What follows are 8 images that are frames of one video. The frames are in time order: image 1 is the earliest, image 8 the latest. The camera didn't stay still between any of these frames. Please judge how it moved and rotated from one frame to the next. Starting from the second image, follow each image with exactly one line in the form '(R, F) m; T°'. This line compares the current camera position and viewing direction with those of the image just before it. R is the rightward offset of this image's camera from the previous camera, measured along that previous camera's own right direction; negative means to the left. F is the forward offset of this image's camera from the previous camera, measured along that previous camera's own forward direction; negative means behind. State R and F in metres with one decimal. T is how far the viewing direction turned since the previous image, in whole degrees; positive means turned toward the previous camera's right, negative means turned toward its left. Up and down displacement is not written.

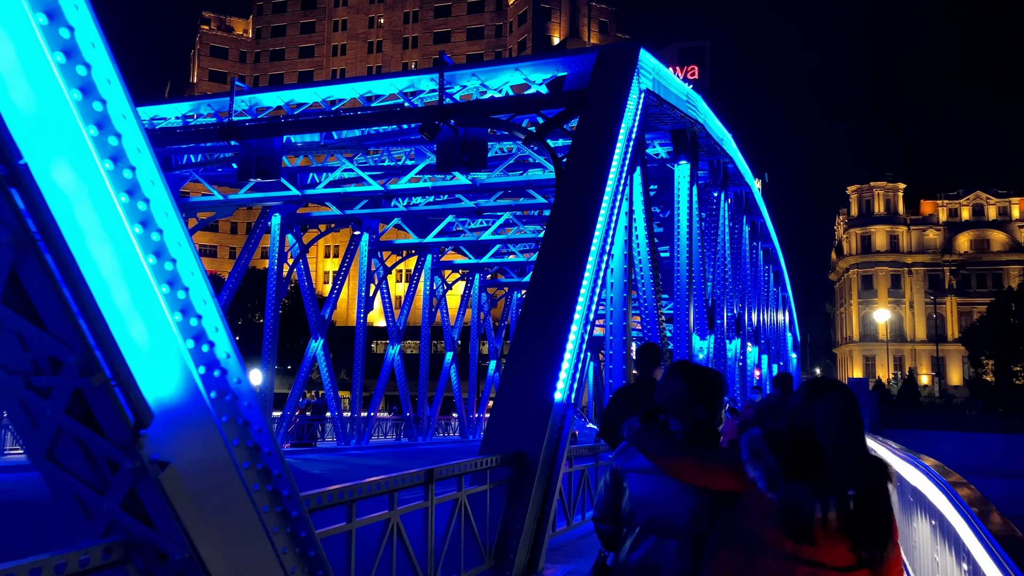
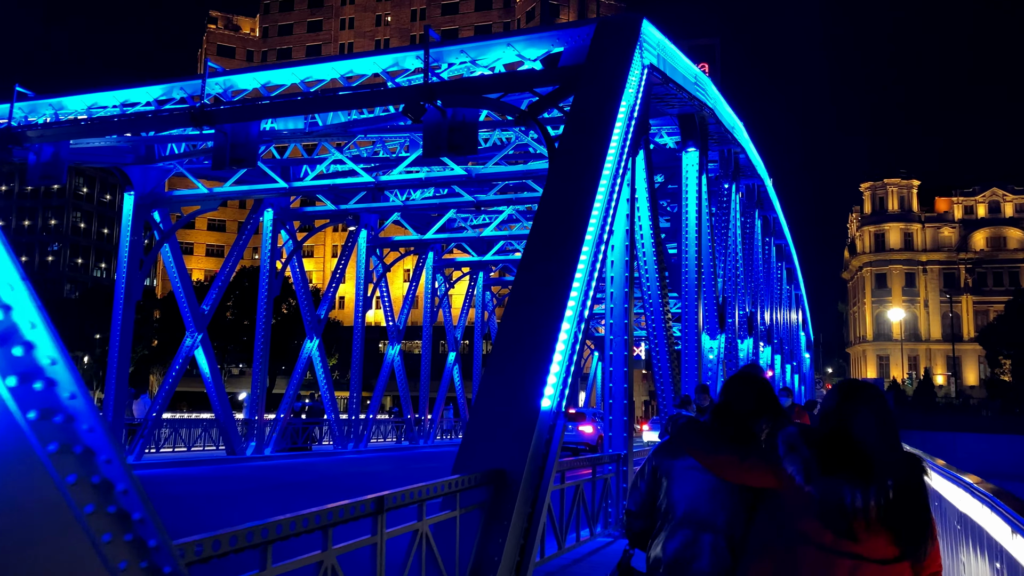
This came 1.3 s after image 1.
(+0.2, +1.0) m; -1°
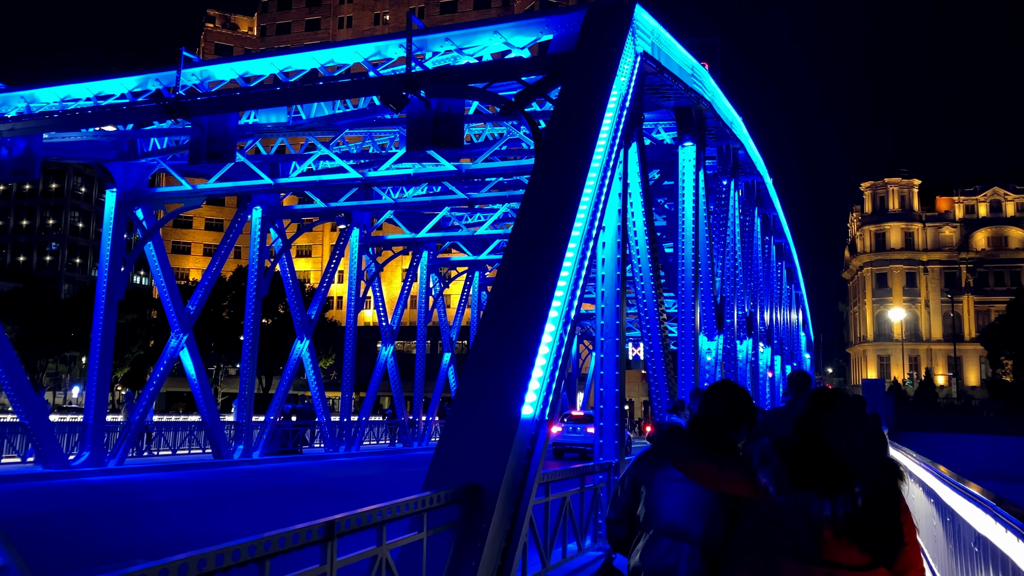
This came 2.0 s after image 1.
(+0.2, +0.5) m; 0°
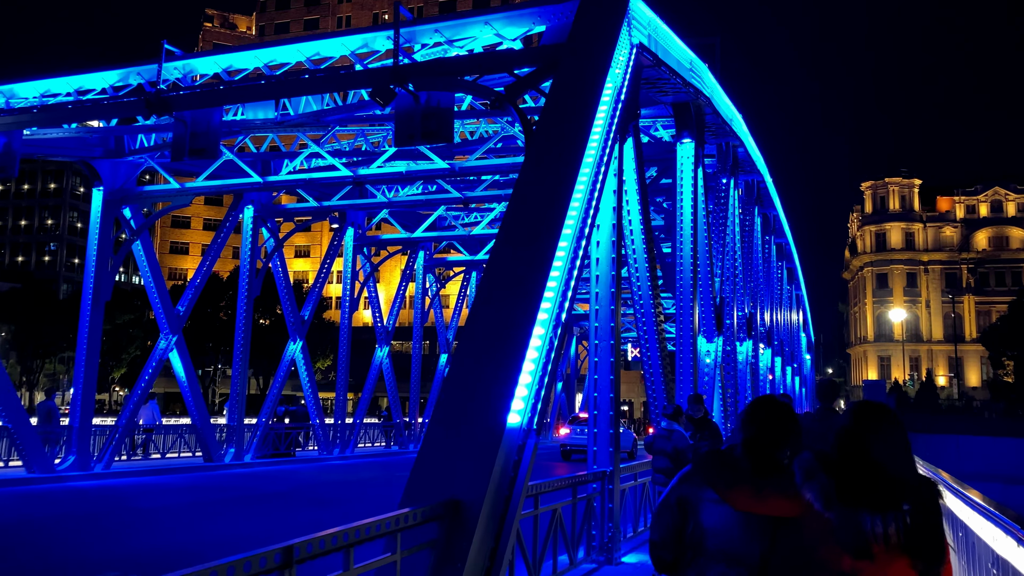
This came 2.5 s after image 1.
(+0.1, +0.4) m; 0°
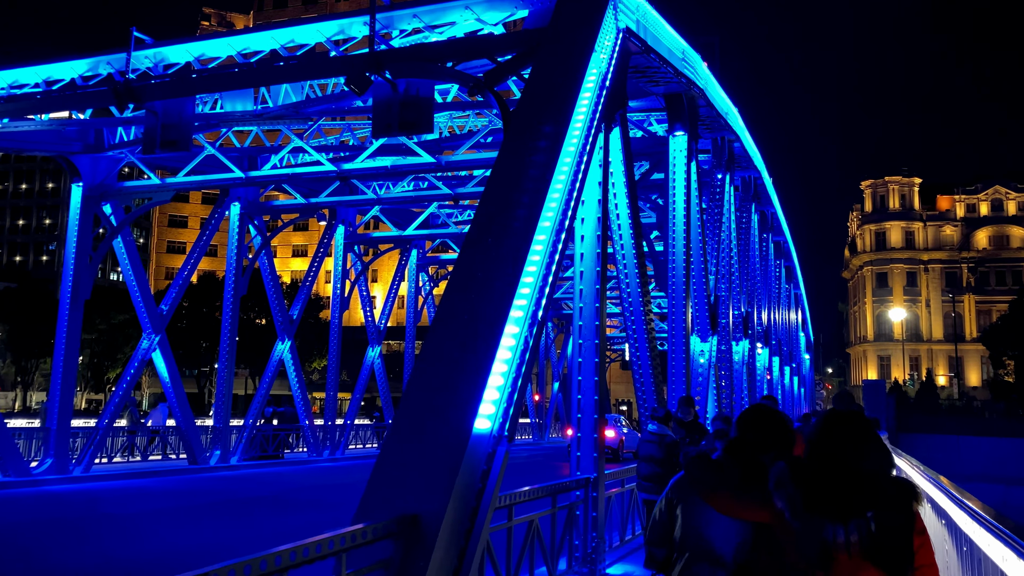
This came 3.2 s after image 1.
(+0.2, +0.5) m; 0°
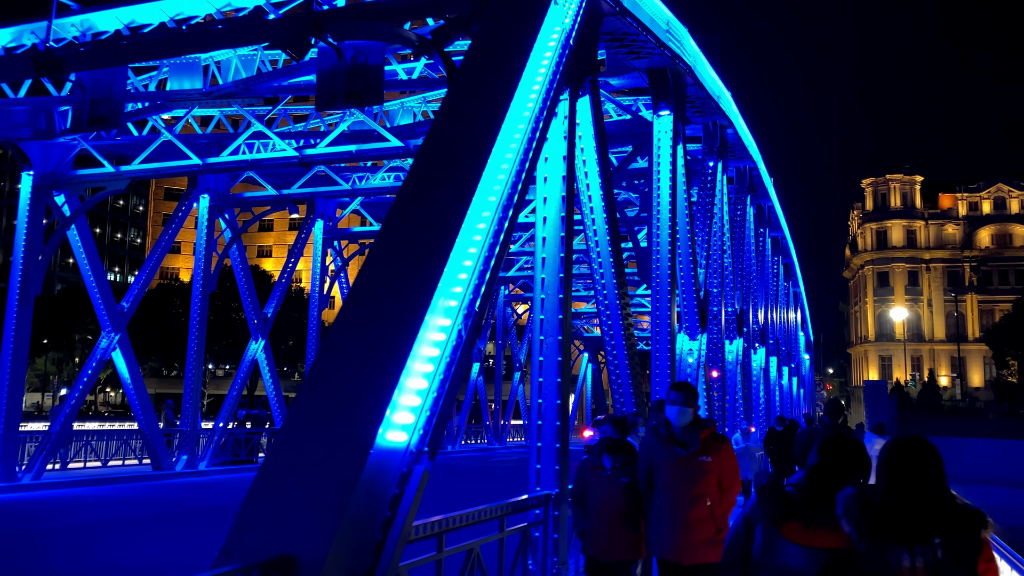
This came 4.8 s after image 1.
(+0.4, +1.1) m; 0°
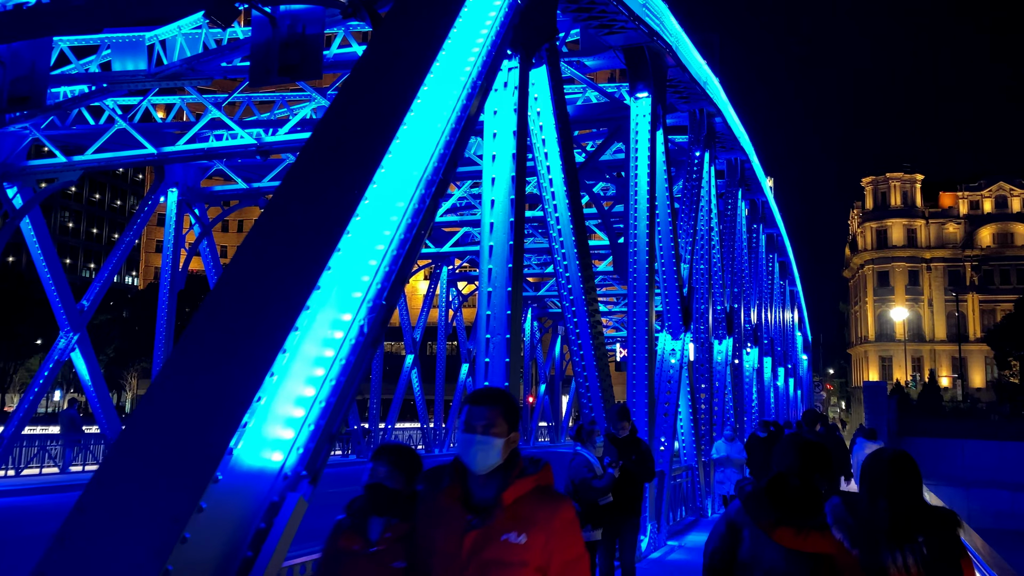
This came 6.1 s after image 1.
(+0.5, +0.9) m; 0°
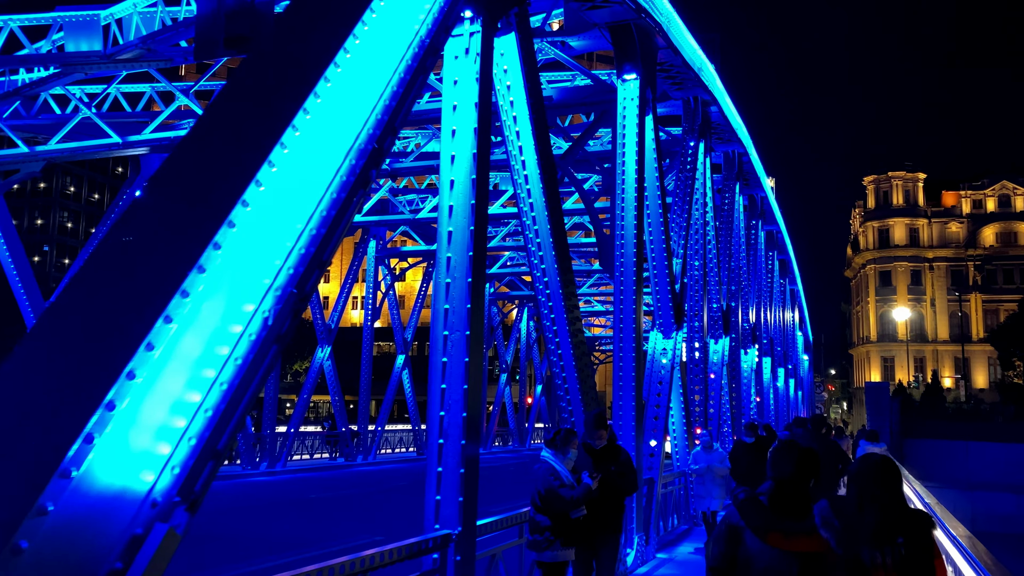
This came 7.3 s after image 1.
(+0.3, +0.8) m; 0°
